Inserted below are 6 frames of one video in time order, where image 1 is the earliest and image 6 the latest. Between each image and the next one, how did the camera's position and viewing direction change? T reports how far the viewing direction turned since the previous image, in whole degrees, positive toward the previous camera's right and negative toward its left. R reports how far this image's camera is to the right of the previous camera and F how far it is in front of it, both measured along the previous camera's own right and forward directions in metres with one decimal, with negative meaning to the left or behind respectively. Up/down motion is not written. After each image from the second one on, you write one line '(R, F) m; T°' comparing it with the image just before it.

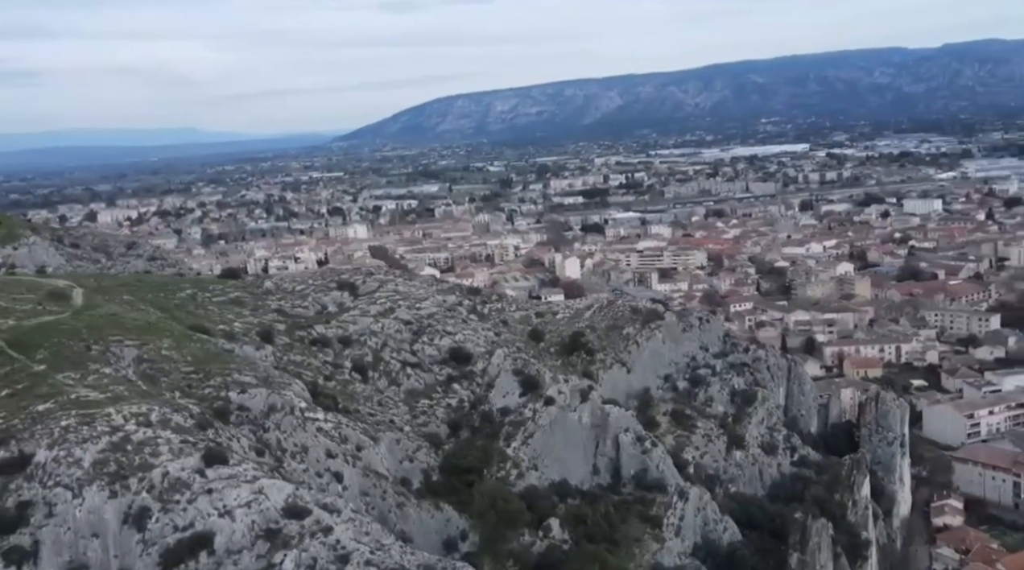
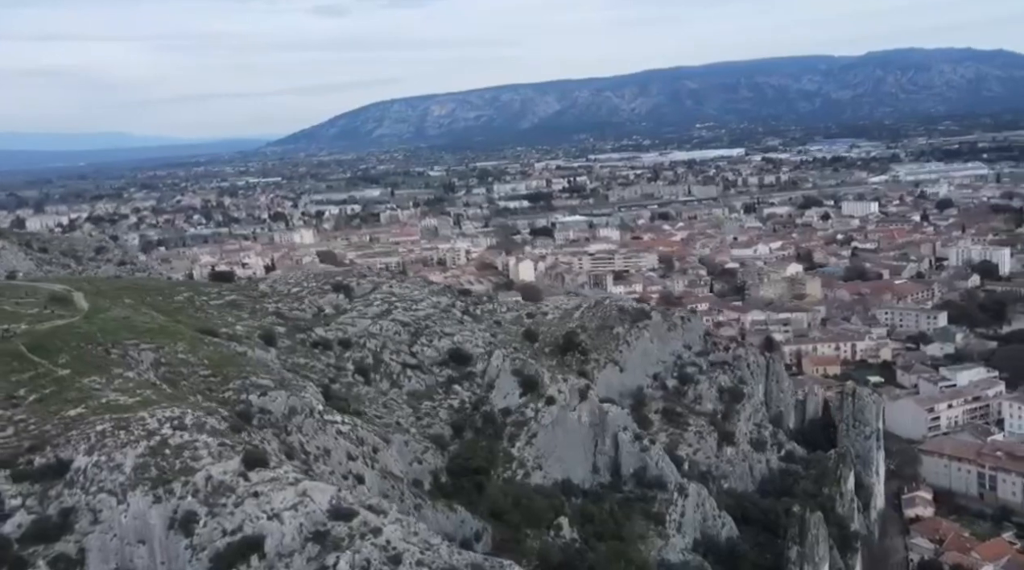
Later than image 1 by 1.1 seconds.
(-2.1, 0.0) m; +4°
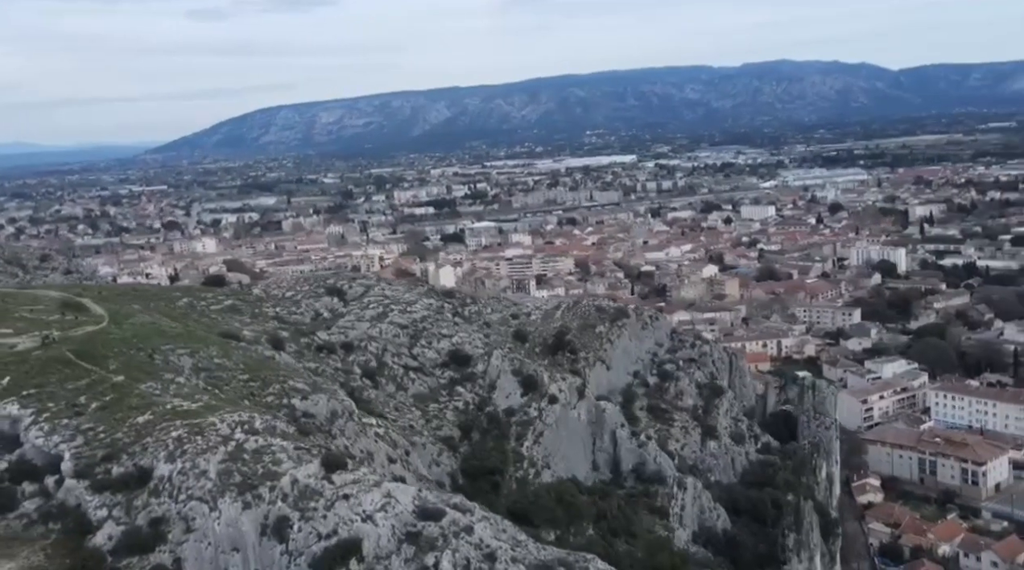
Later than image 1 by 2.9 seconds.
(-3.7, +0.2) m; +7°
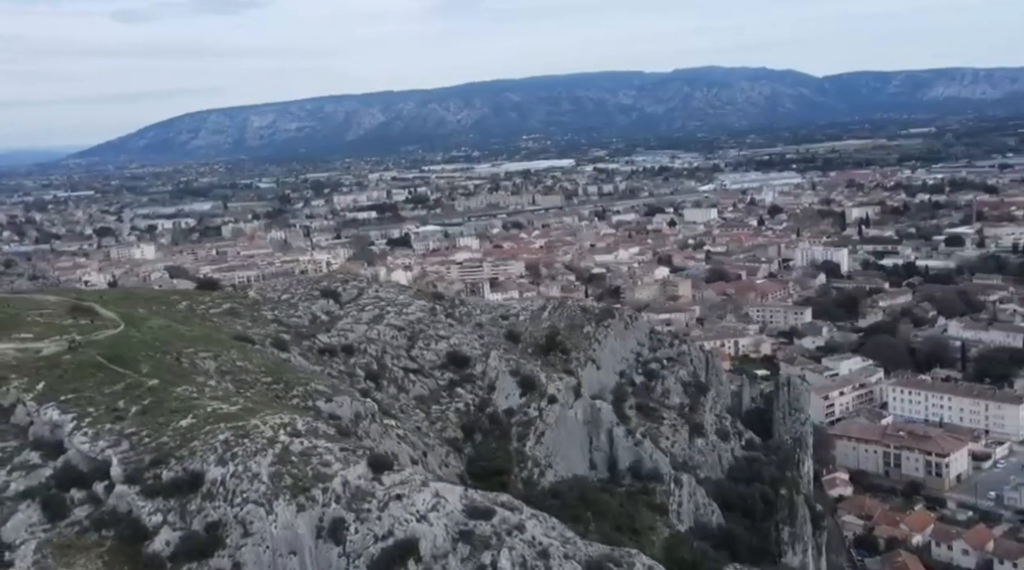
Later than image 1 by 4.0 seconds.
(-2.1, +0.1) m; +4°
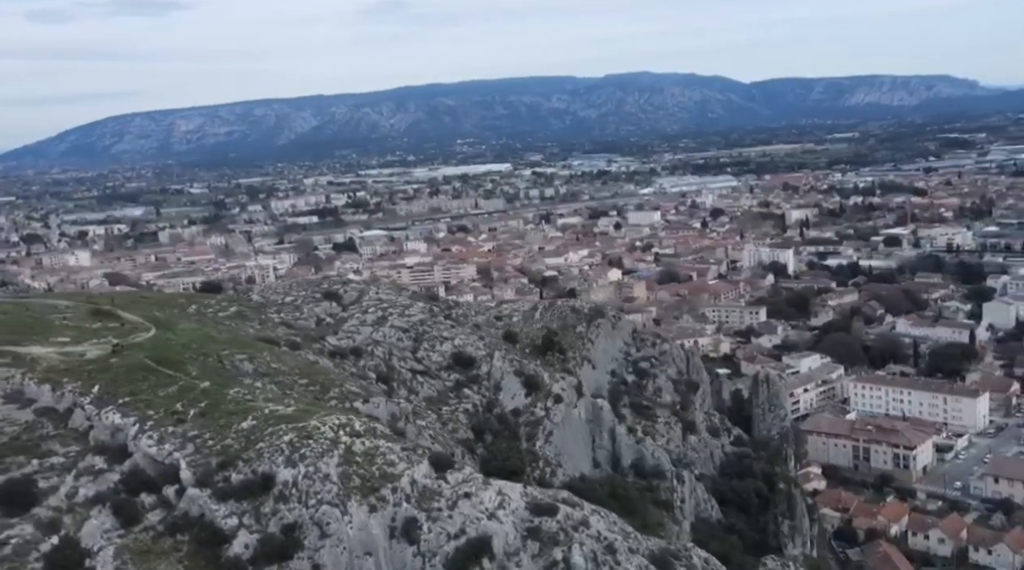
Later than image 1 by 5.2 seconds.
(-2.4, +0.1) m; +4°
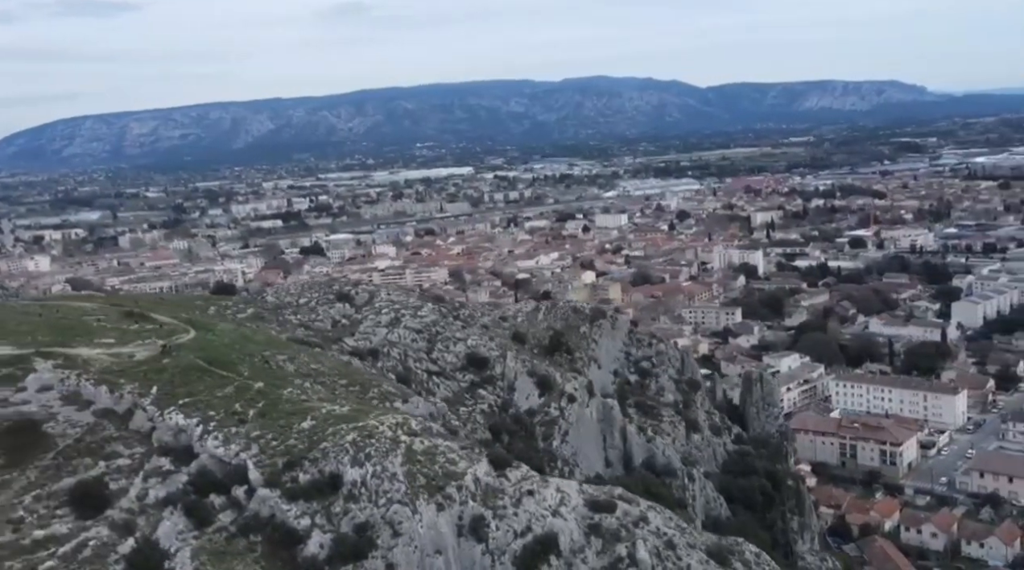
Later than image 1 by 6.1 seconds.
(-1.9, +0.1) m; +3°
